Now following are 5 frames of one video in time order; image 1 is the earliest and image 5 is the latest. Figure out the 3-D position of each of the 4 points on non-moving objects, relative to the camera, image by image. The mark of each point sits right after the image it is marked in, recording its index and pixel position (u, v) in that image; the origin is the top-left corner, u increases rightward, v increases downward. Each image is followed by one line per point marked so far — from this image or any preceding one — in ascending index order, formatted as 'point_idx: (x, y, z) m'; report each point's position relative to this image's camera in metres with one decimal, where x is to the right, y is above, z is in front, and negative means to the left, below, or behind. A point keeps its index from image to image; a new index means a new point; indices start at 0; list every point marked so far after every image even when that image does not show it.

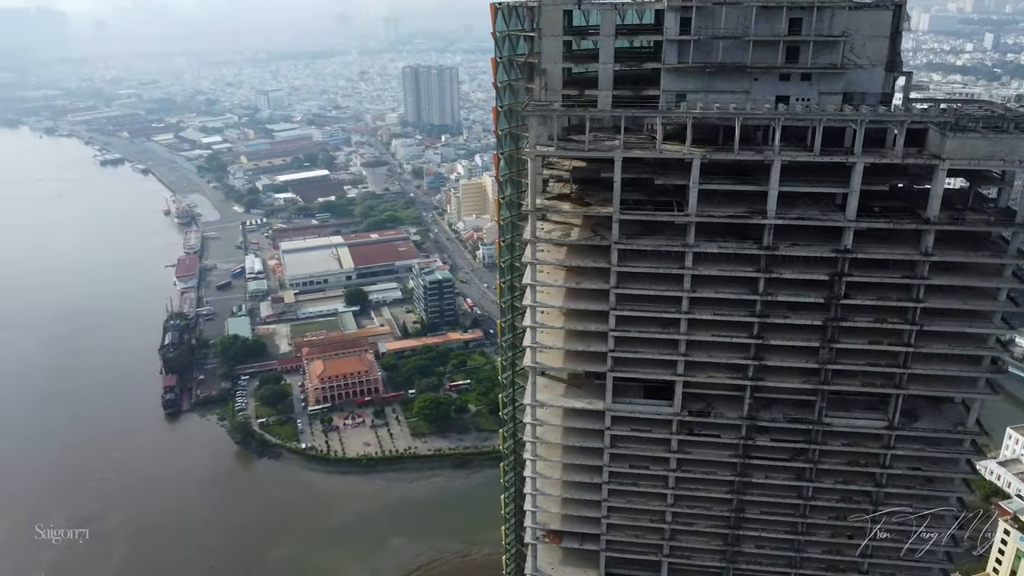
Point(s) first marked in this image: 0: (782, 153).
0: (+6.5, +3.3, +17.9) m
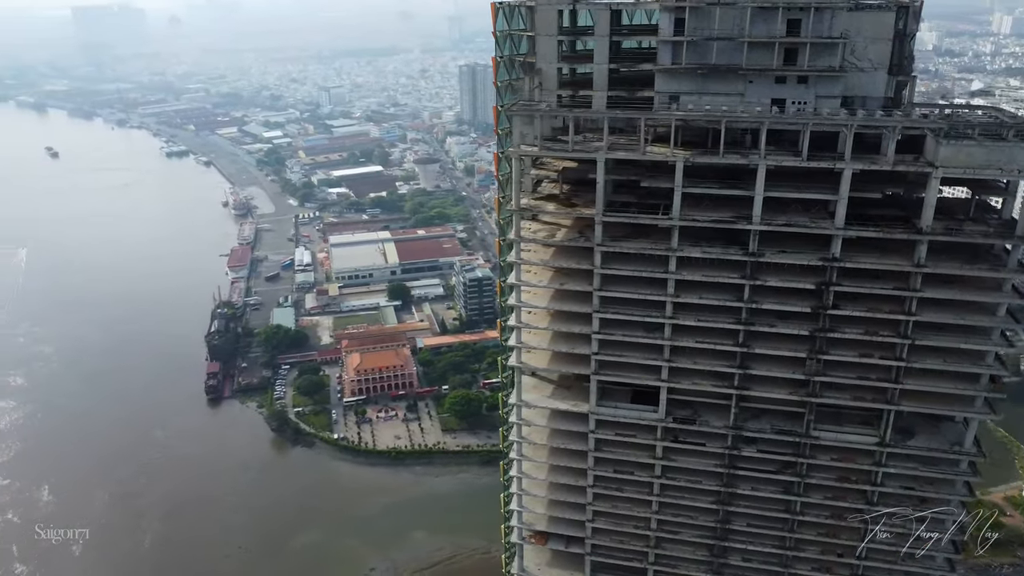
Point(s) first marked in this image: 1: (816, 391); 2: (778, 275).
0: (+6.0, +3.1, +17.5) m
1: (+7.8, -2.6, +19.1) m
2: (+6.6, +0.3, +18.5) m
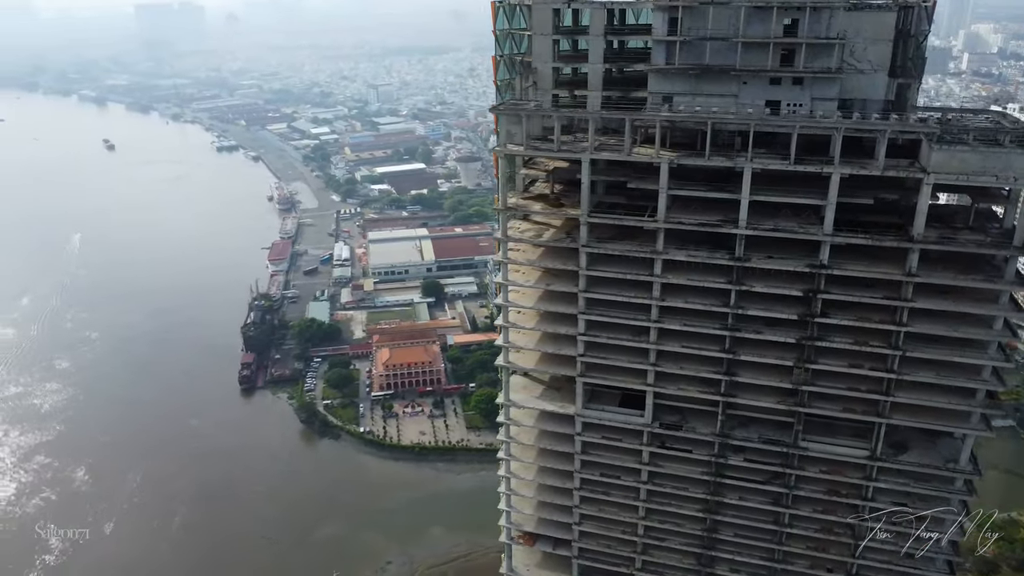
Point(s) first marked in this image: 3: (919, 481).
0: (+5.5, +2.9, +17.1) m
1: (+7.3, -2.8, +18.6) m
2: (+6.1, +0.2, +18.0) m
3: (+10.3, -4.9, +18.8) m
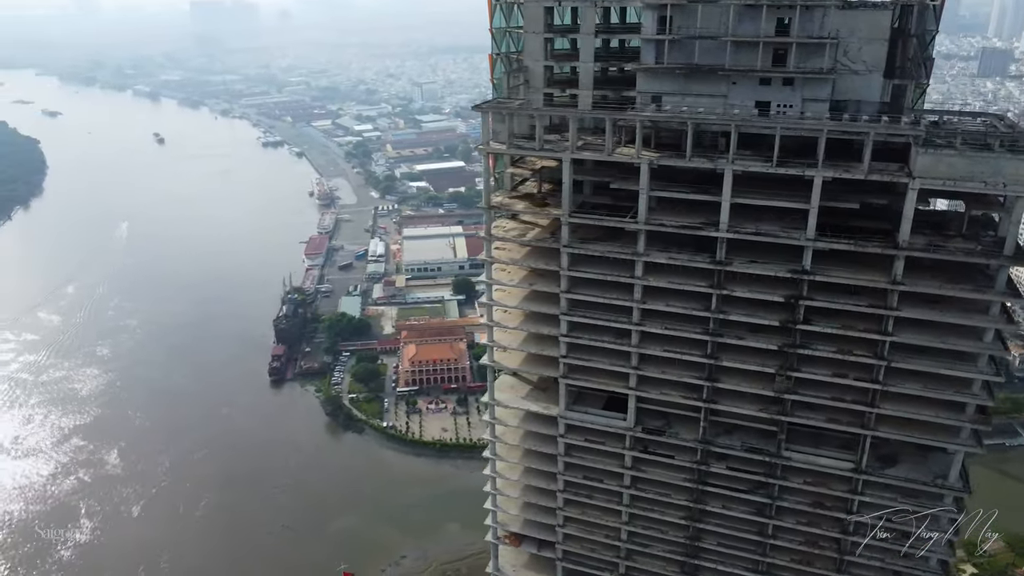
0: (+5.0, +2.8, +16.7) m
1: (+6.7, -3.0, +18.2) m
2: (+5.6, 0.0, +17.6) m
3: (+9.6, -5.1, +18.1) m
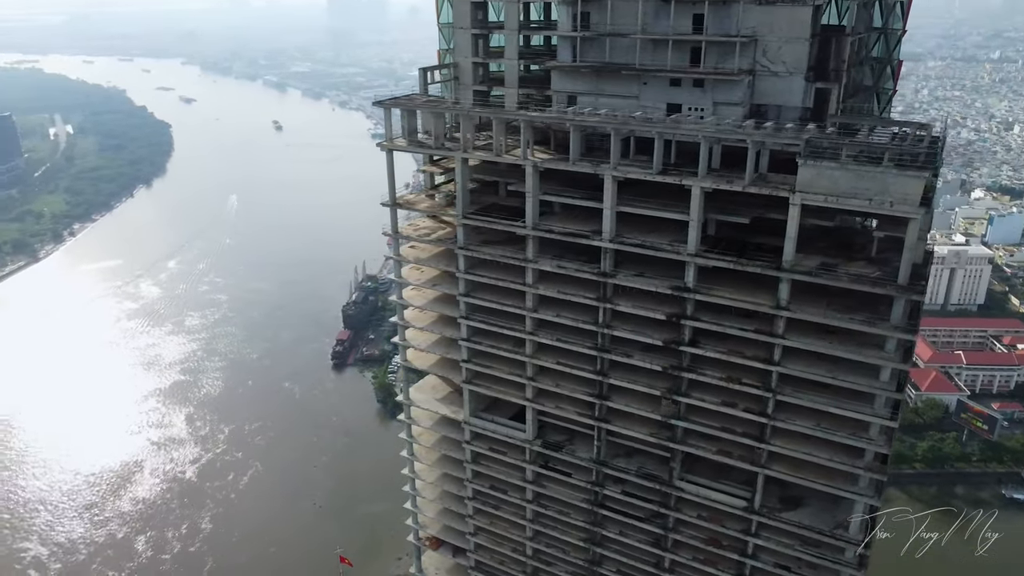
0: (+2.2, +2.5, +15.6) m
1: (+3.8, -3.4, +16.9) m
2: (+2.7, -0.3, +16.5) m
3: (+6.5, -5.7, +16.4) m
